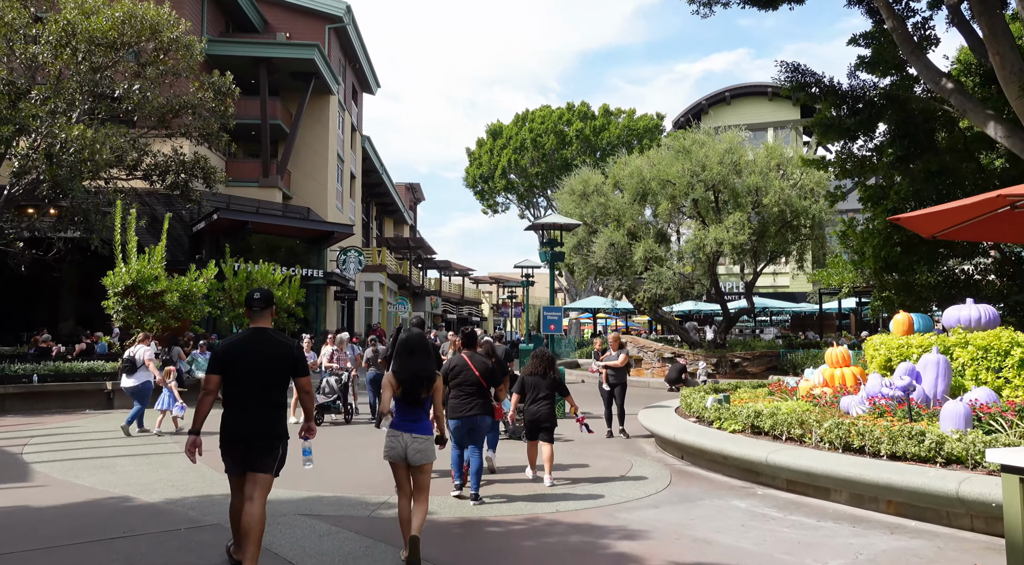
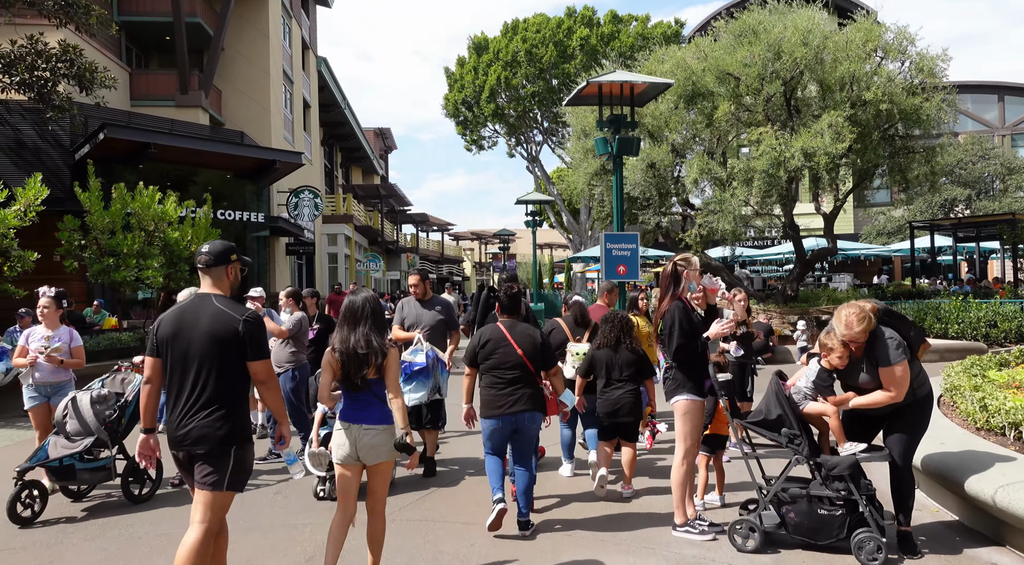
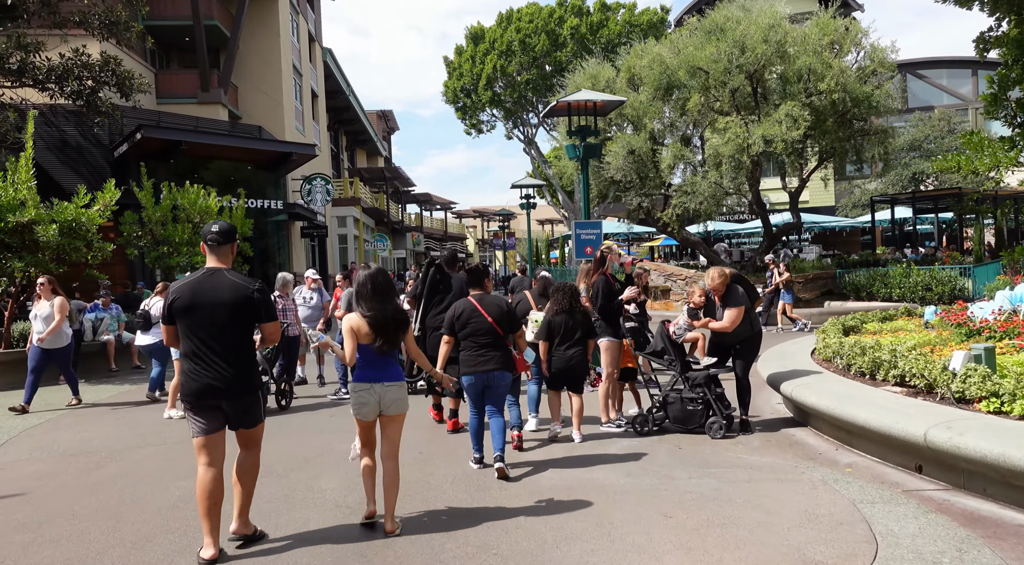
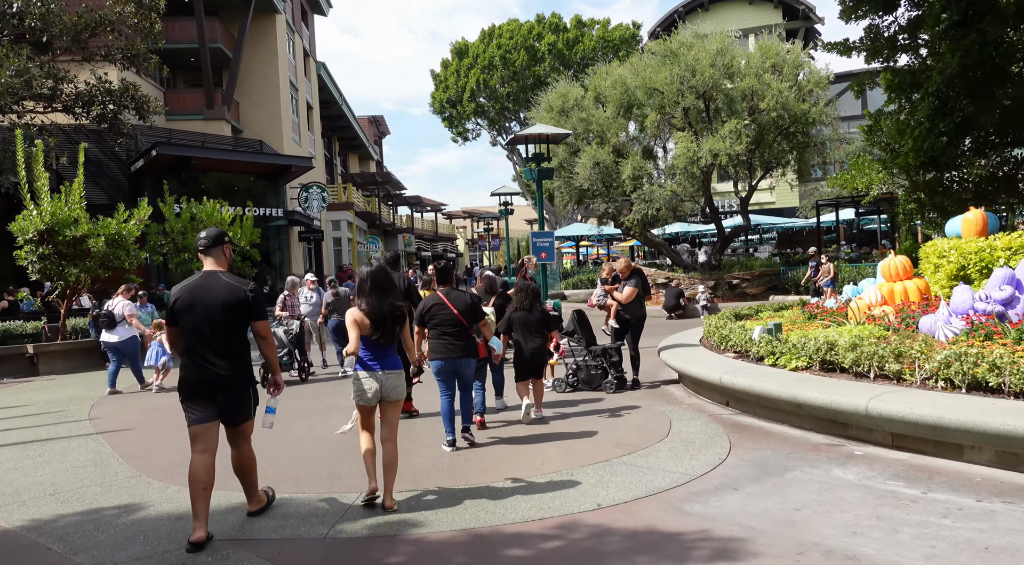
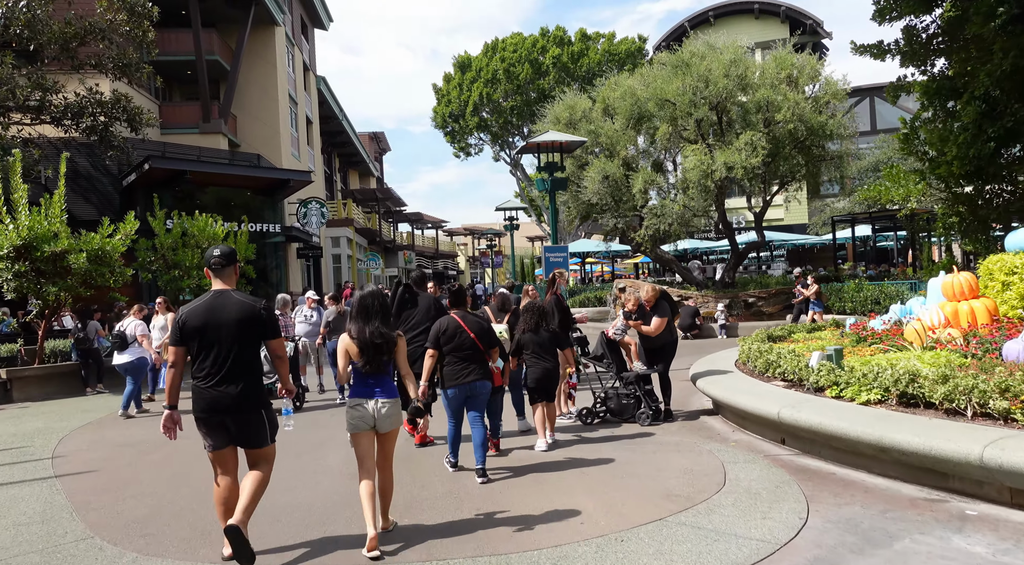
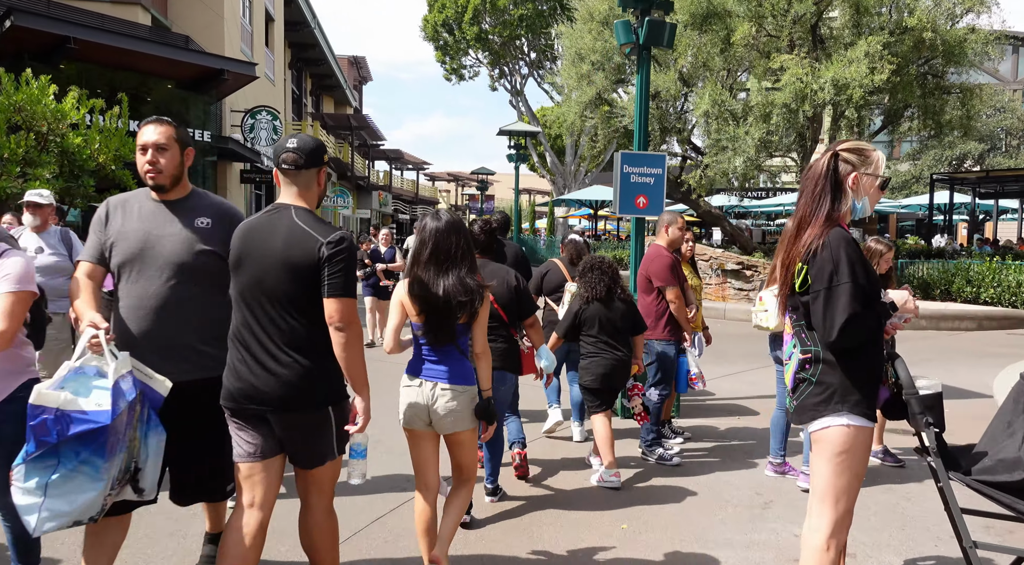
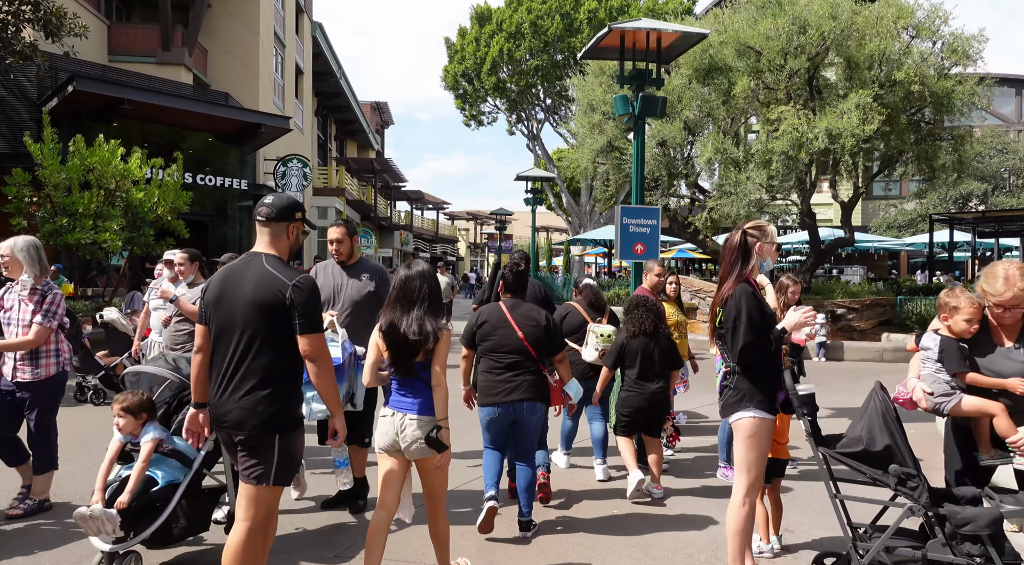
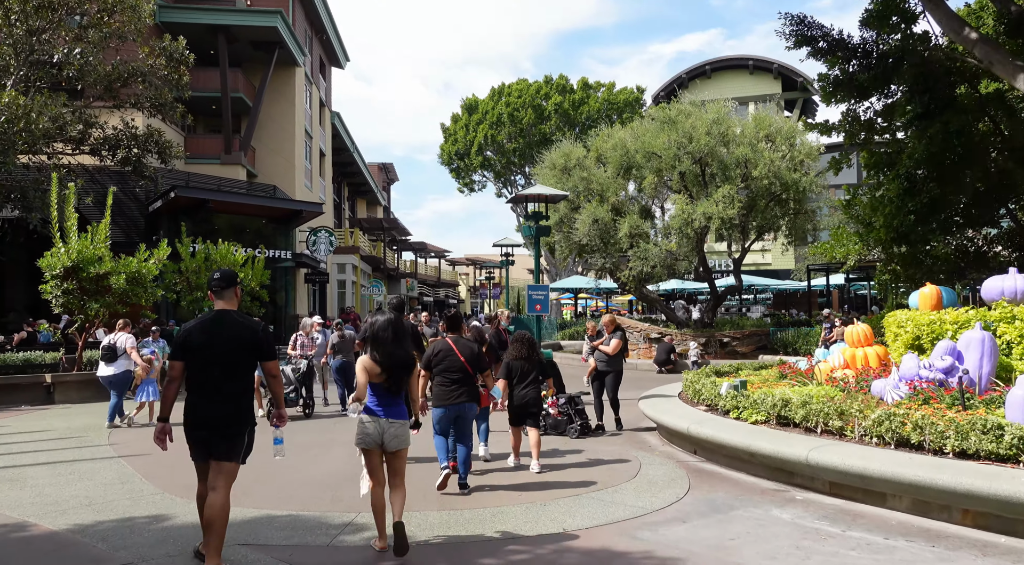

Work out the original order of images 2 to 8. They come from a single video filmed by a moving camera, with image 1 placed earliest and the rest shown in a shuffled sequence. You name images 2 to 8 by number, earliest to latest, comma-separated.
8, 4, 5, 3, 2, 7, 6
